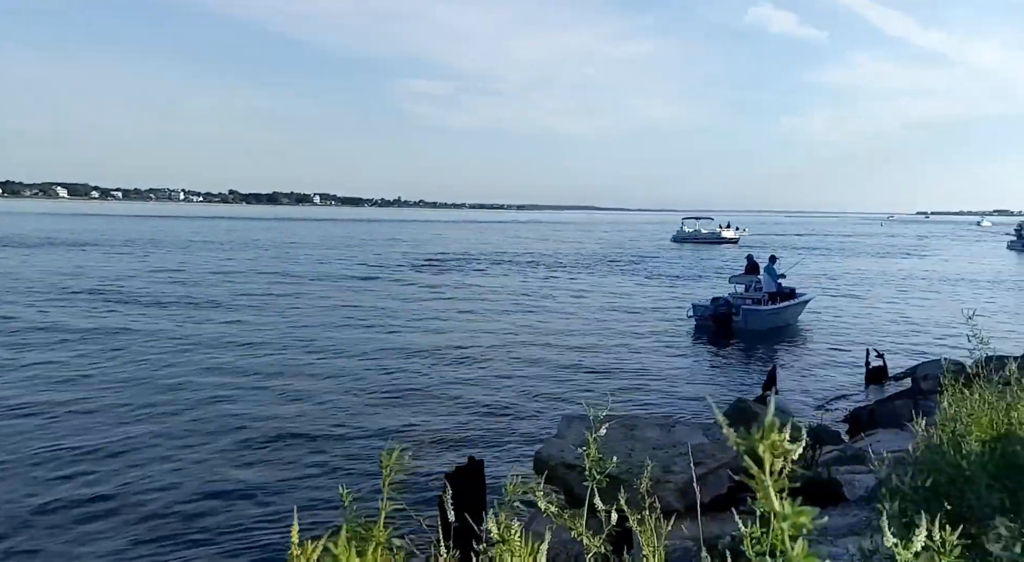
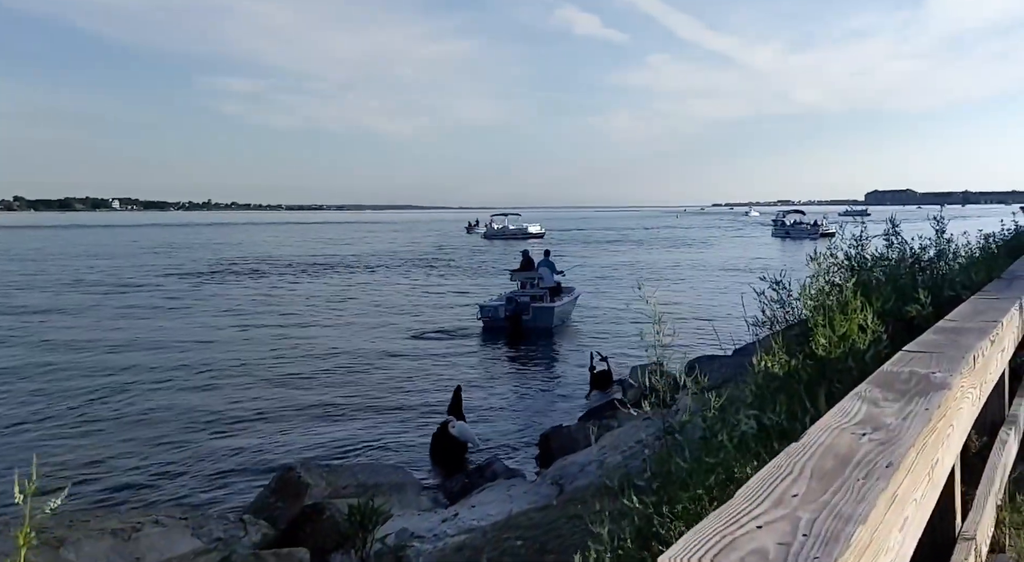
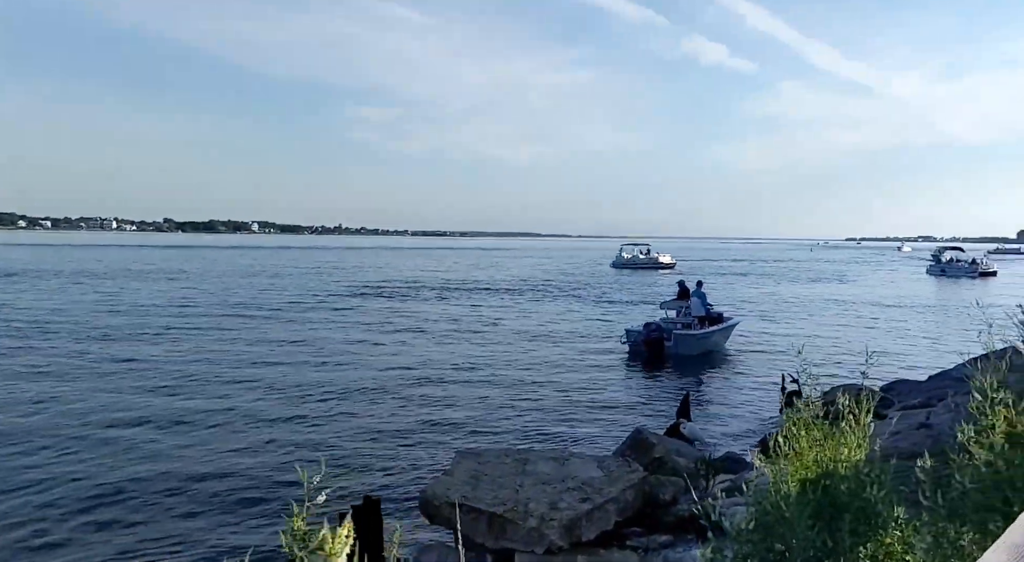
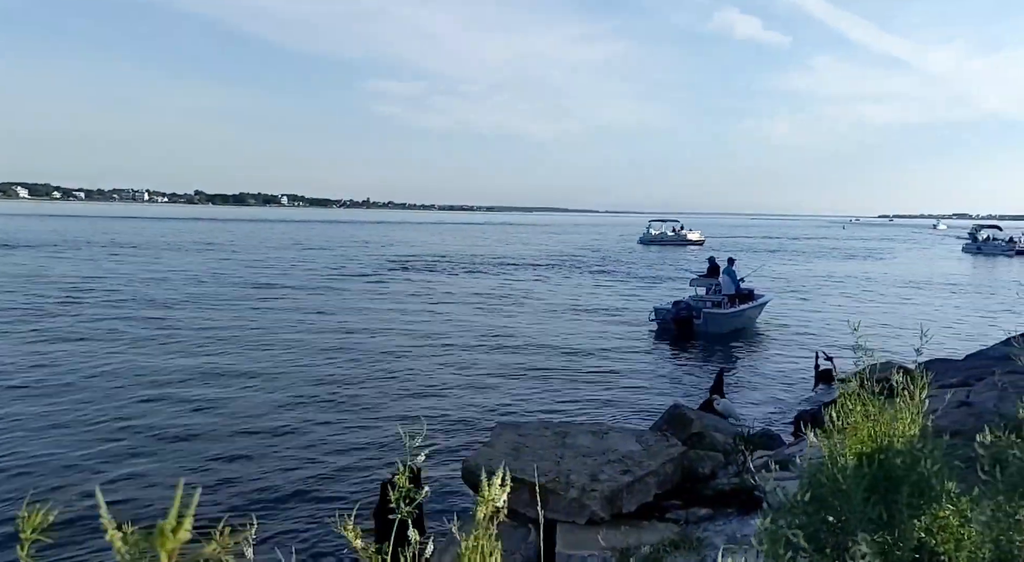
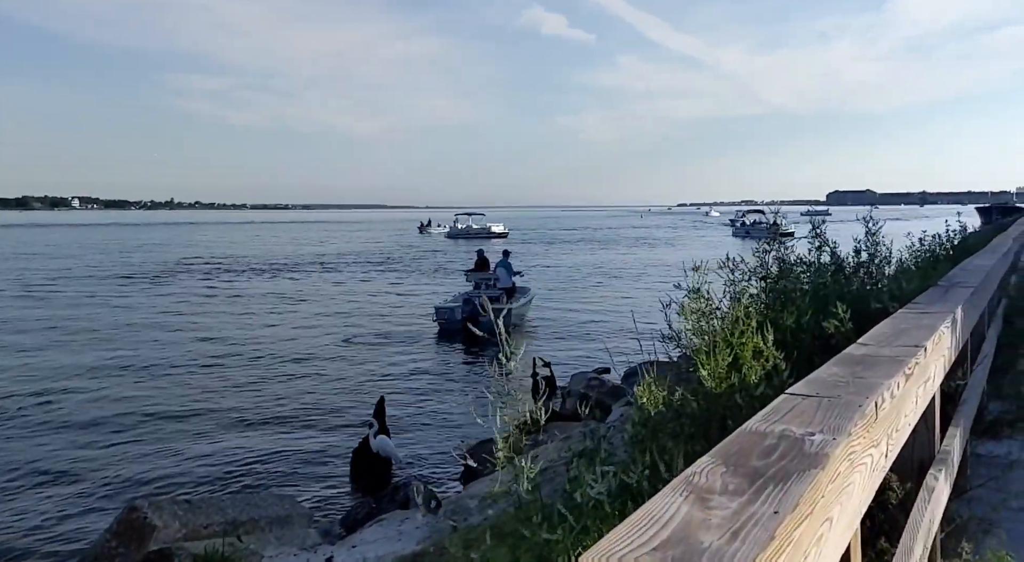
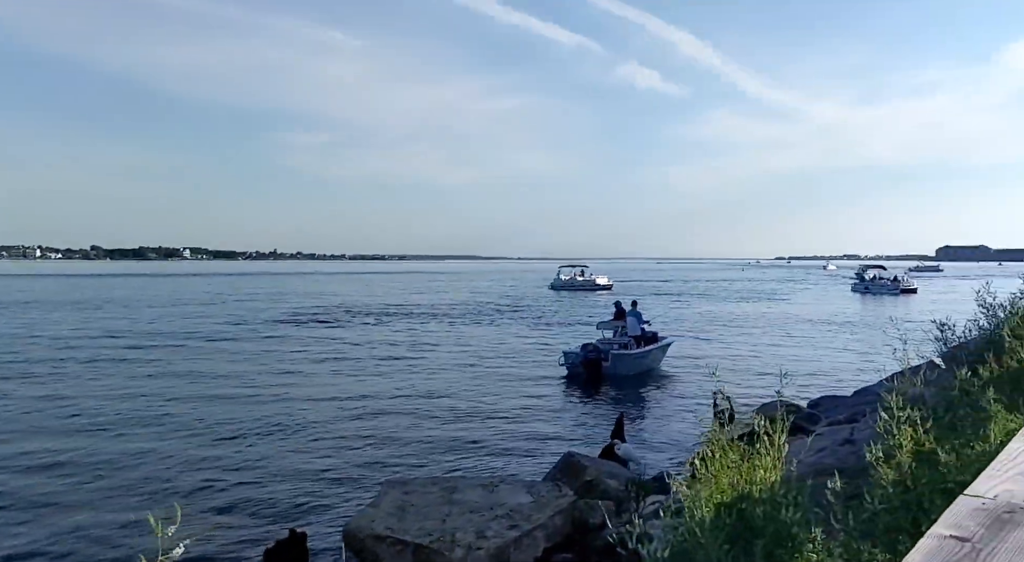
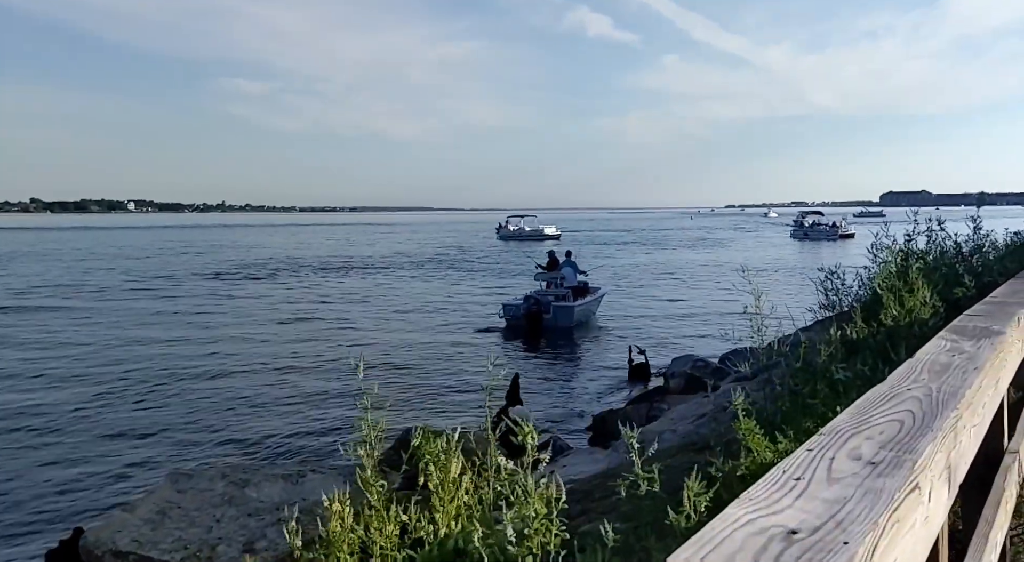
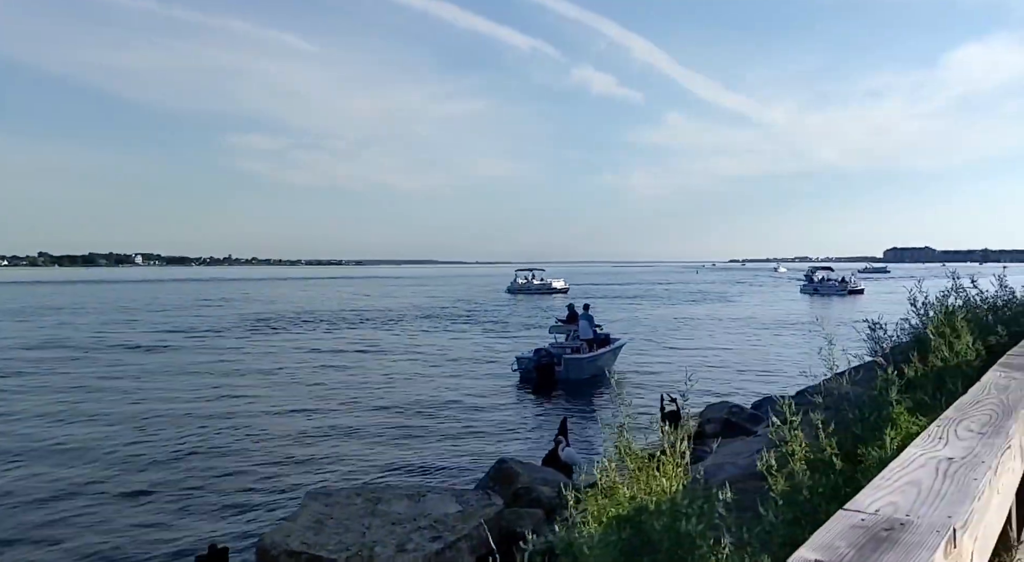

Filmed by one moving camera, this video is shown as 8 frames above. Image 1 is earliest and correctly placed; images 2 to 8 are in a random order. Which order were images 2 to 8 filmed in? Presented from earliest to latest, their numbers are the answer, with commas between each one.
4, 3, 6, 8, 7, 2, 5
